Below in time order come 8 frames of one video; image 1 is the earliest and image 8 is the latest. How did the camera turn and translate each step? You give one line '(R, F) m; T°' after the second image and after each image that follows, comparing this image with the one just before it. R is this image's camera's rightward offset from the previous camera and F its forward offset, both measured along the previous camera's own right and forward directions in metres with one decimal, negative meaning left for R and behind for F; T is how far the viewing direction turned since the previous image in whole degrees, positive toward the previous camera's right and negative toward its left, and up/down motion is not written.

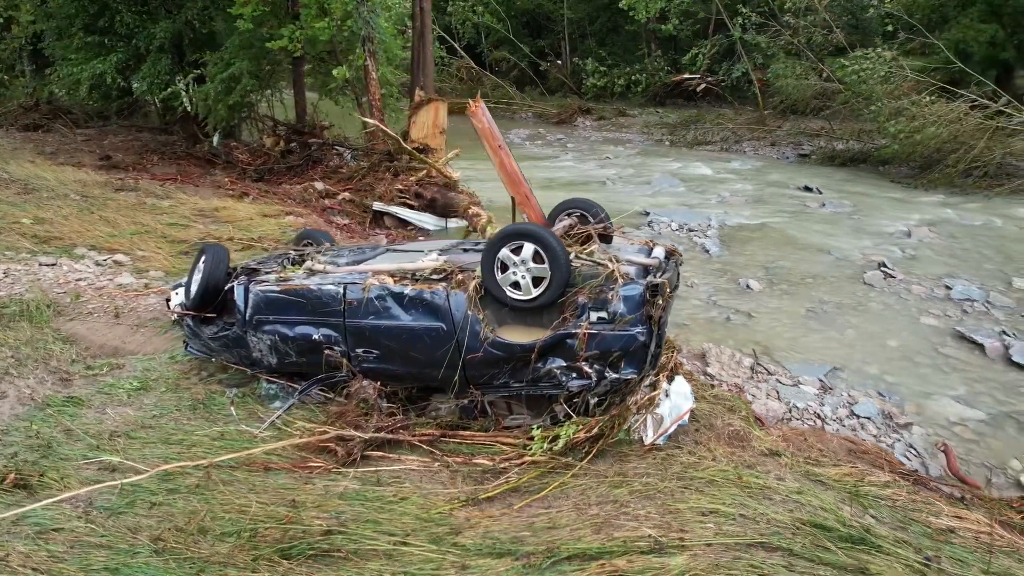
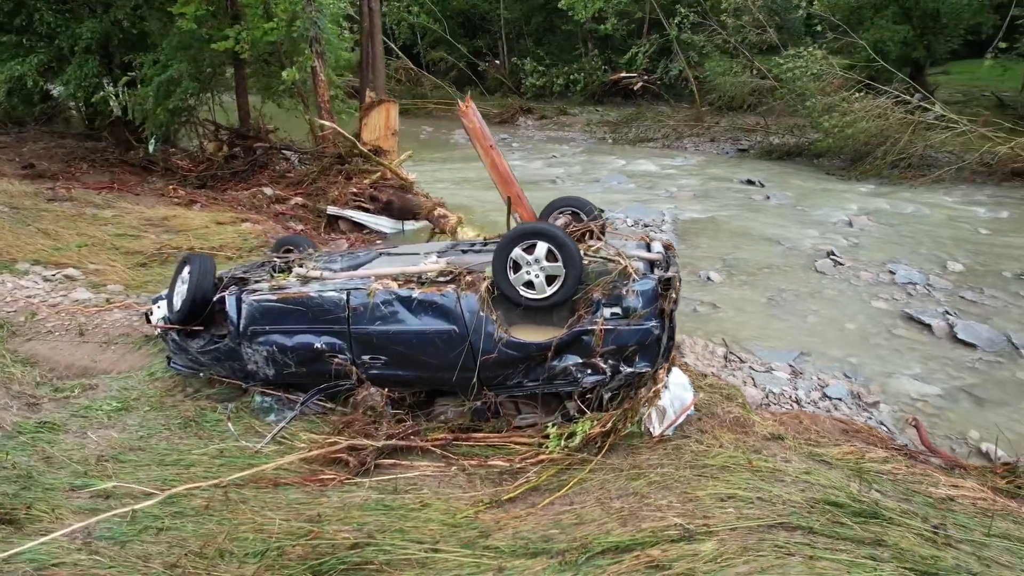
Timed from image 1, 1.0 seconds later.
(-0.4, 0.0) m; +5°
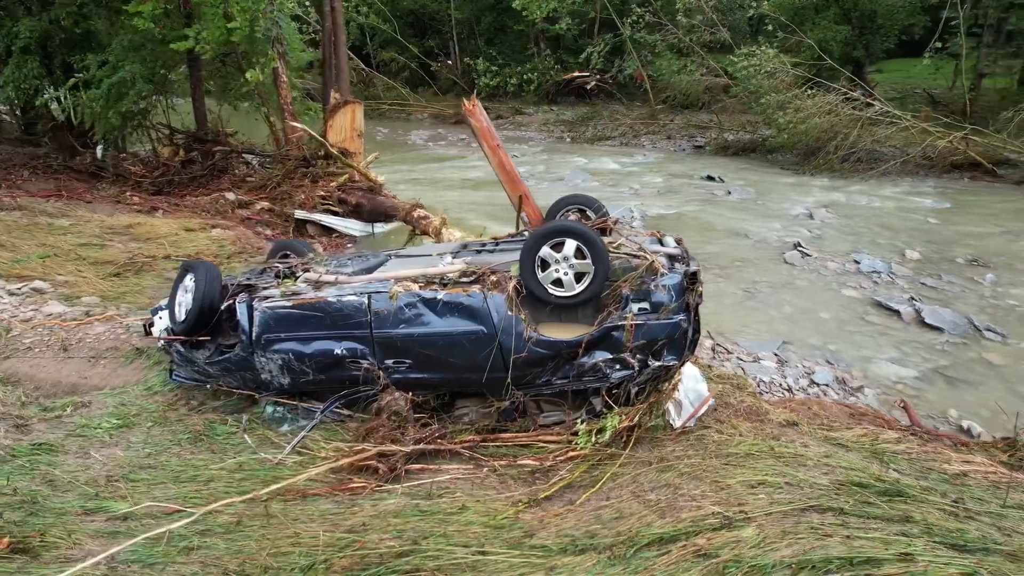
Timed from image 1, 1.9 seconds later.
(-0.4, 0.0) m; +4°
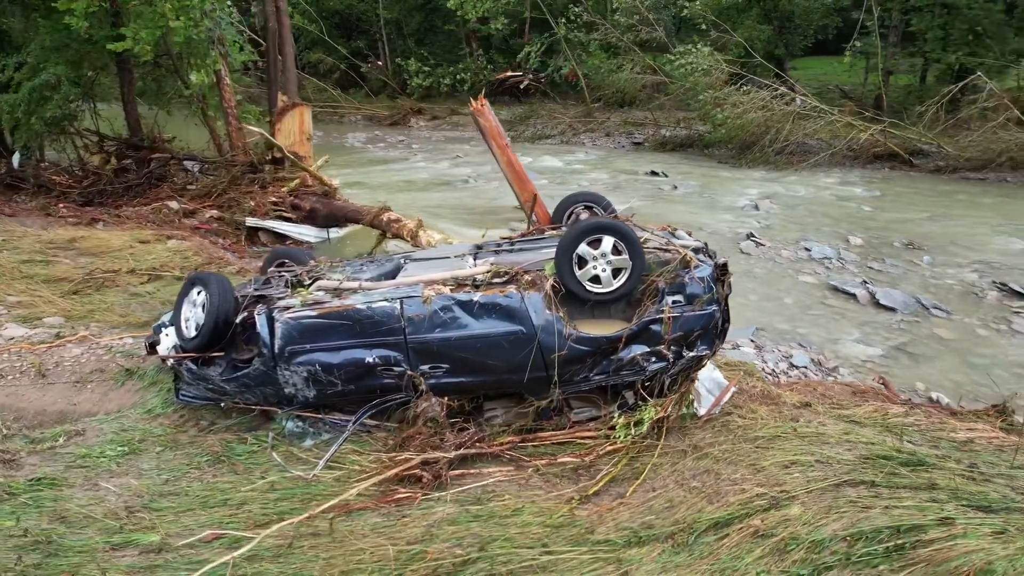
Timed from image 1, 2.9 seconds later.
(-0.6, 0.0) m; +6°
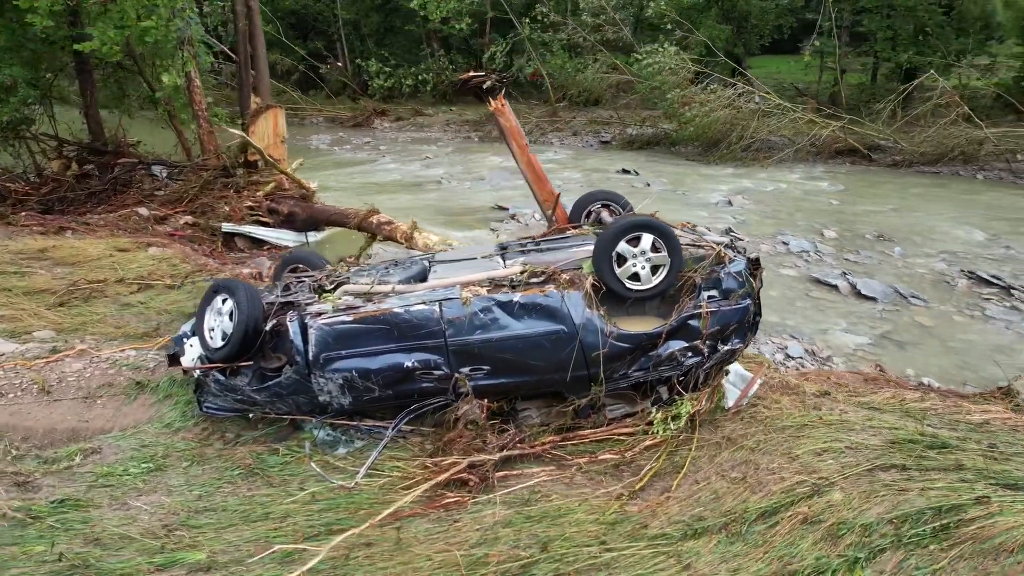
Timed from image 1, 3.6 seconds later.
(-0.5, 0.0) m; +4°
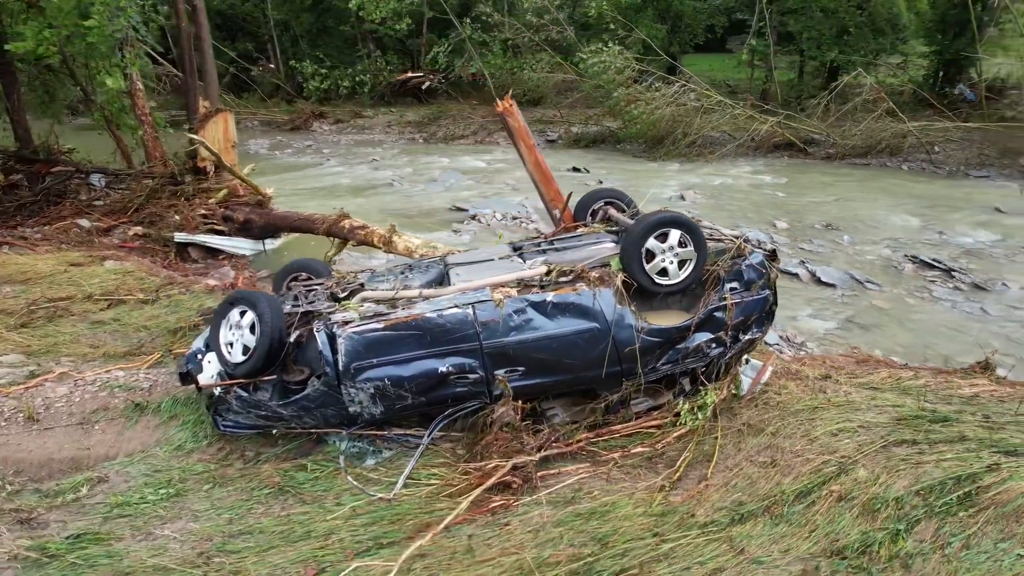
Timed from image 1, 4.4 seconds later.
(-0.5, 0.0) m; +6°
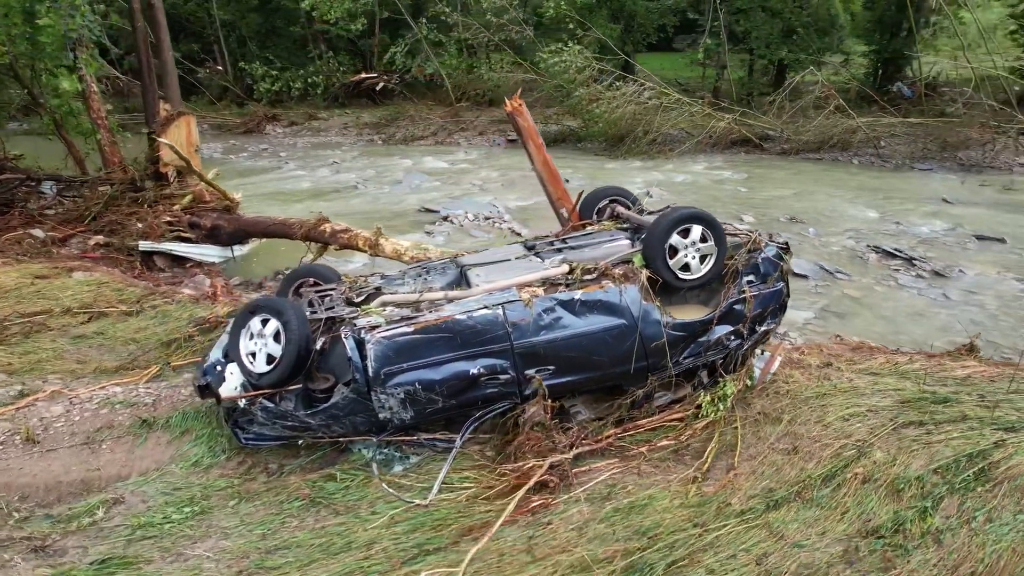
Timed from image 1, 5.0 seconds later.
(-0.4, 0.0) m; +4°
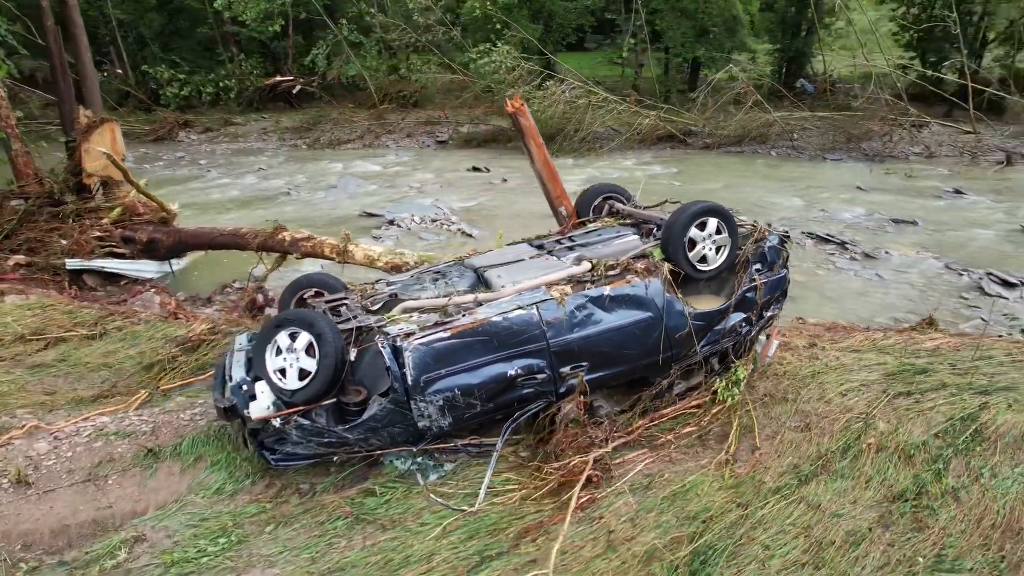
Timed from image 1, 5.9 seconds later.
(-0.6, 0.0) m; +7°
